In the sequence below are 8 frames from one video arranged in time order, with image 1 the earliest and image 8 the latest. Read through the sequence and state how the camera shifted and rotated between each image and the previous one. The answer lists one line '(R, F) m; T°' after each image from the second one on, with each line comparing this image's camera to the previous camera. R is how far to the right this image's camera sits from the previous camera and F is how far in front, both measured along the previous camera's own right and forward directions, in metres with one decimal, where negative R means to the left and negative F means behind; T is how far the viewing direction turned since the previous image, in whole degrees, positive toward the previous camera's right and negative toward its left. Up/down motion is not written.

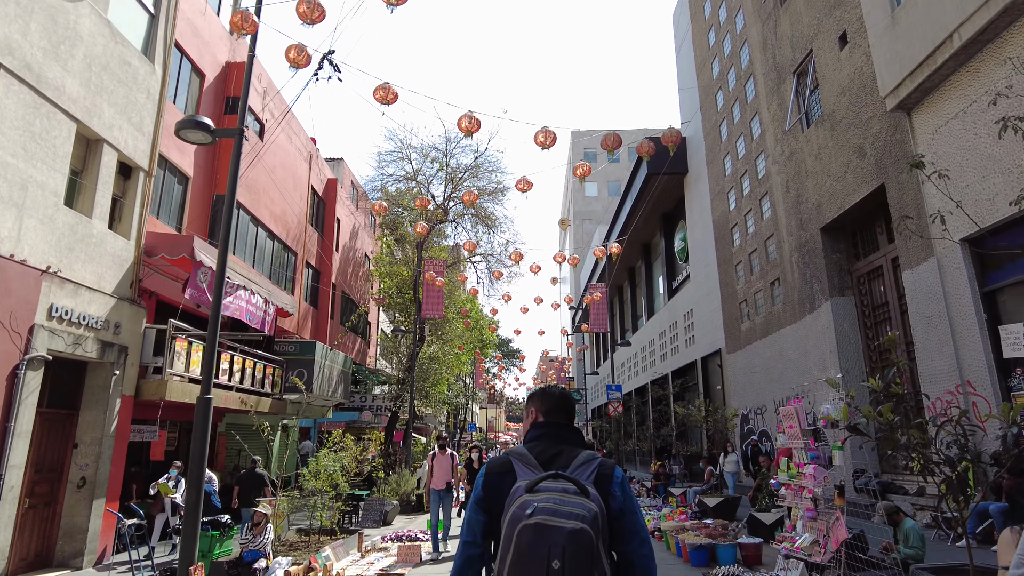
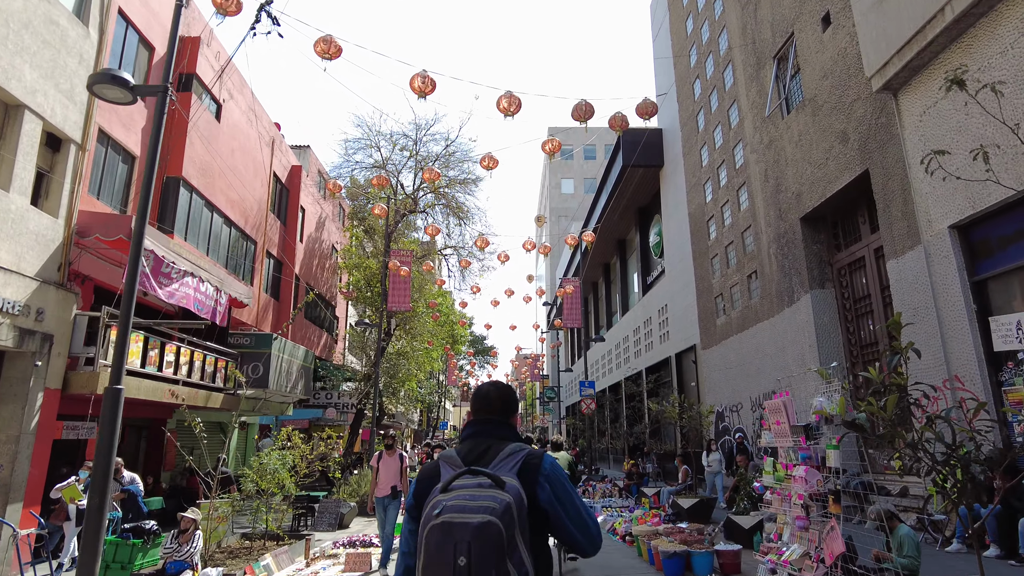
(+0.2, +0.7) m; +2°
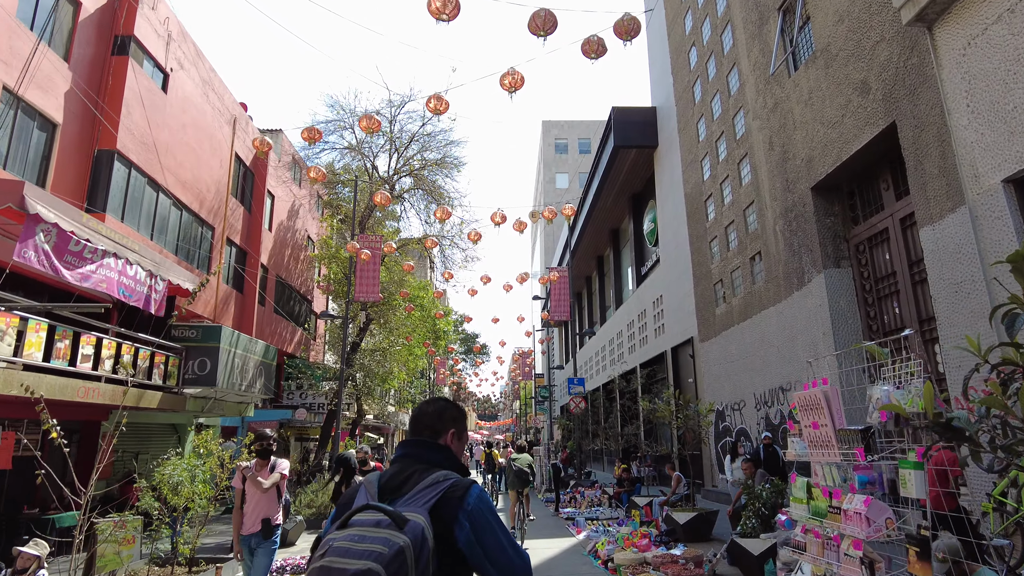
(+0.5, +1.6) m; 0°
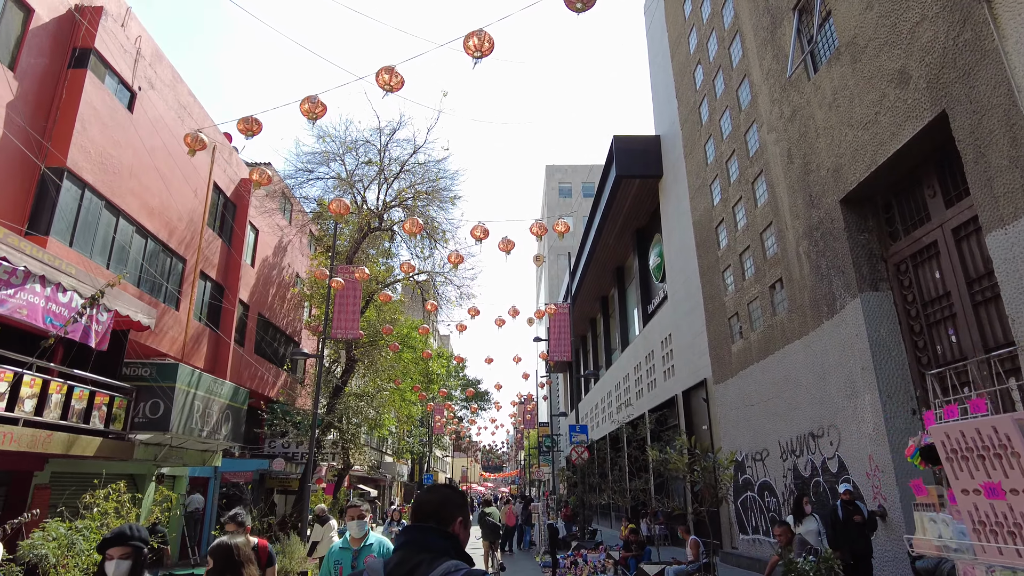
(+0.3, +1.5) m; -1°
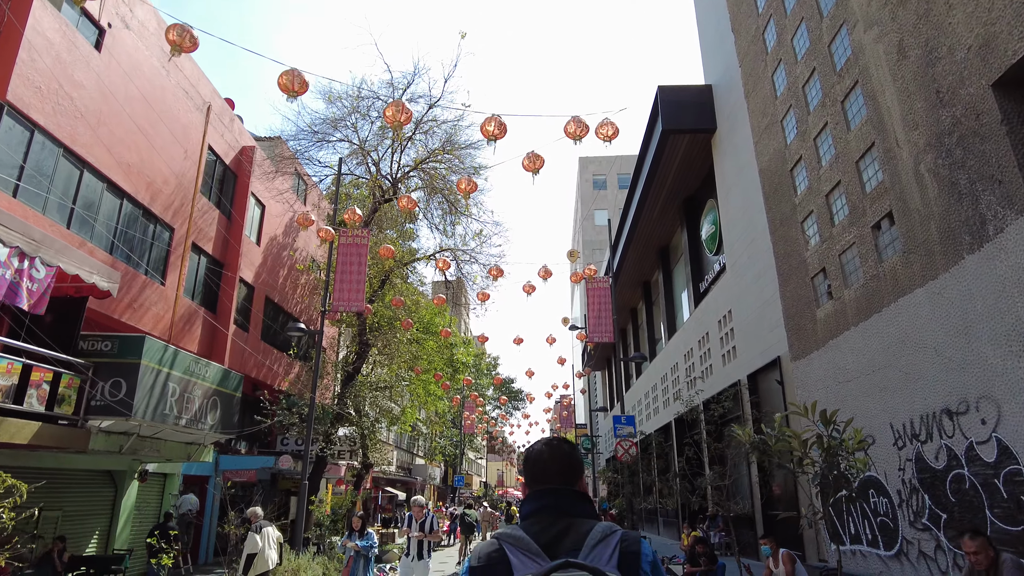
(+0.1, +2.4) m; -3°
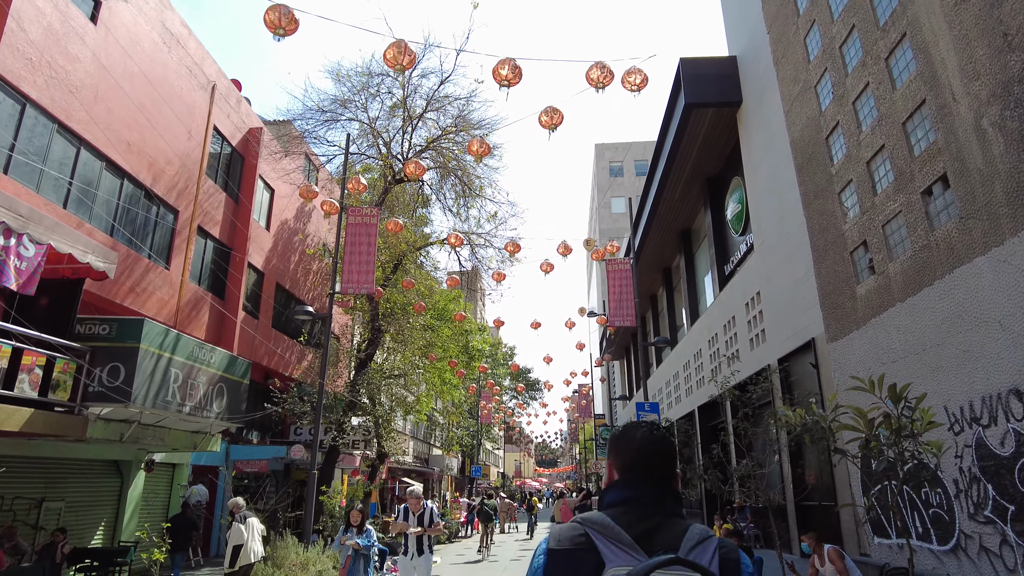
(0.0, +0.7) m; -1°
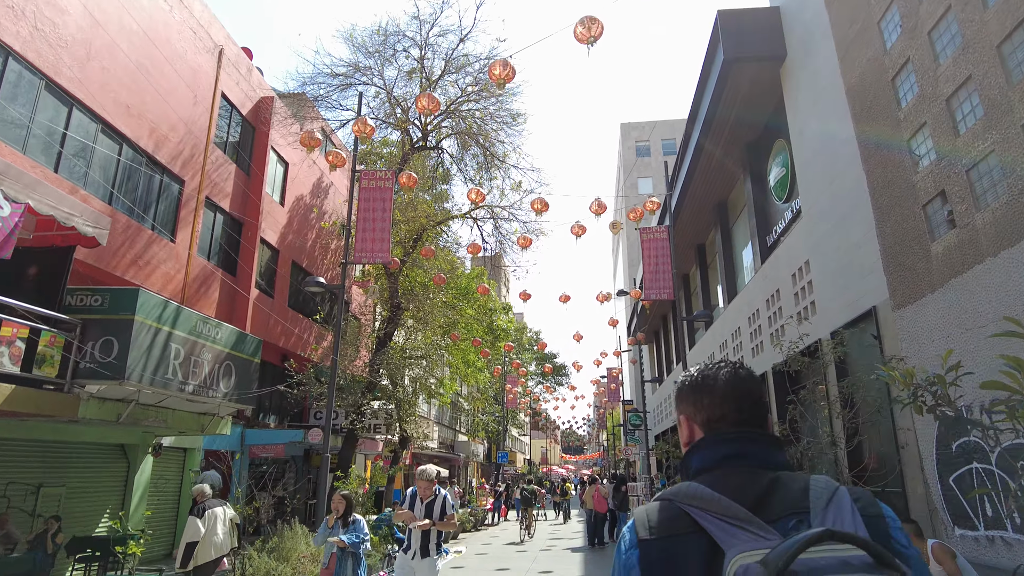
(-0.1, +1.0) m; -2°
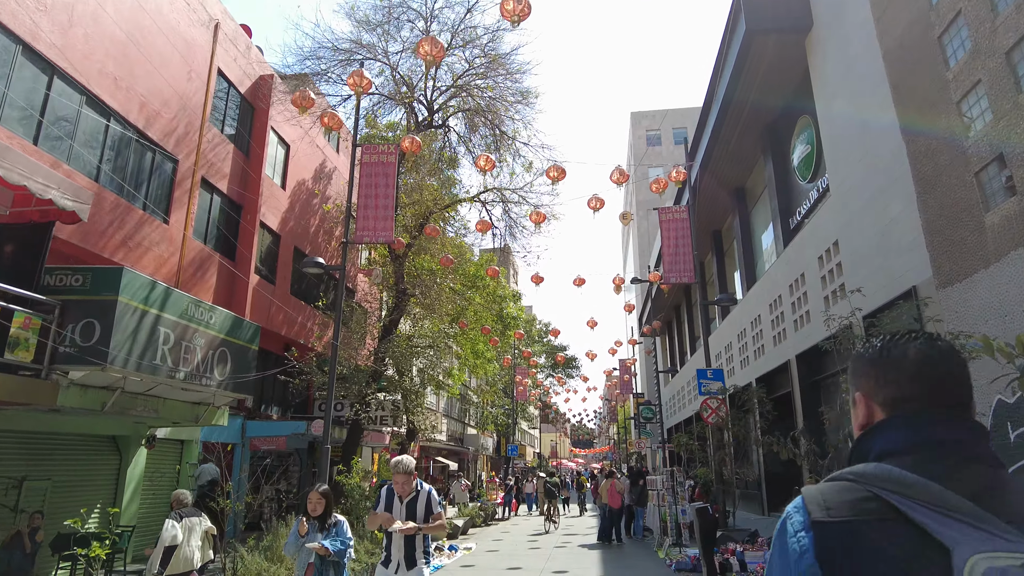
(-0.1, +0.7) m; -1°
